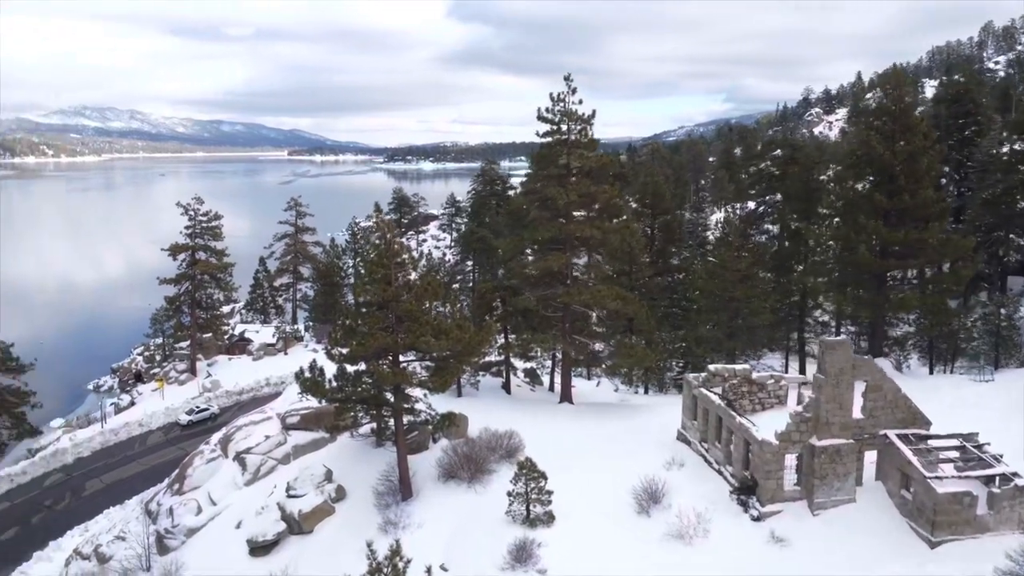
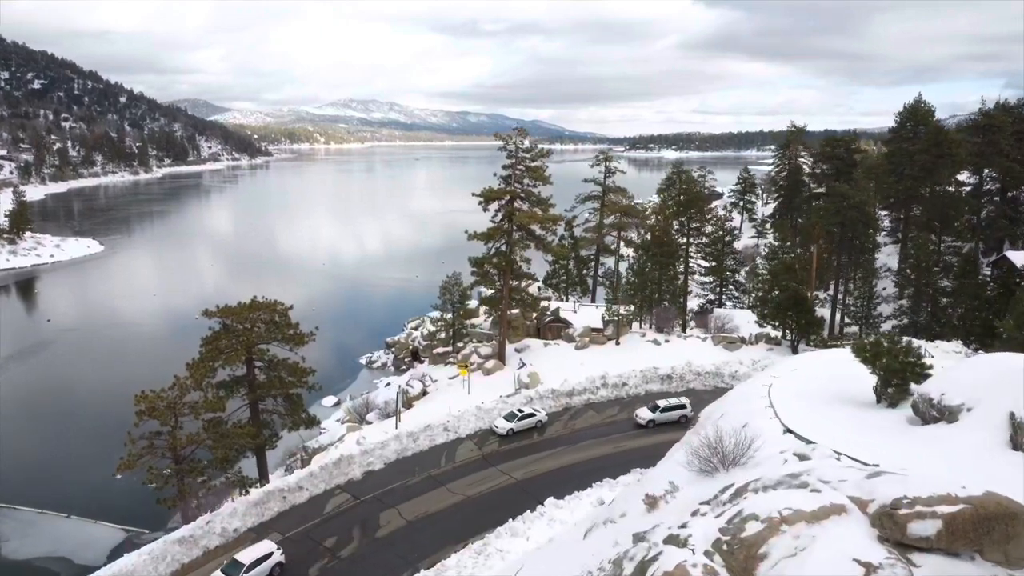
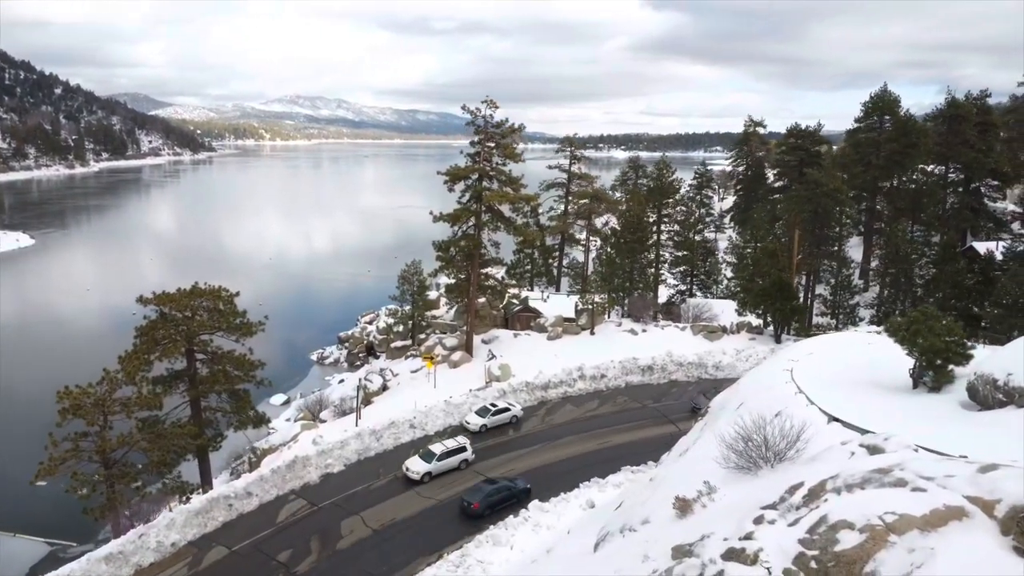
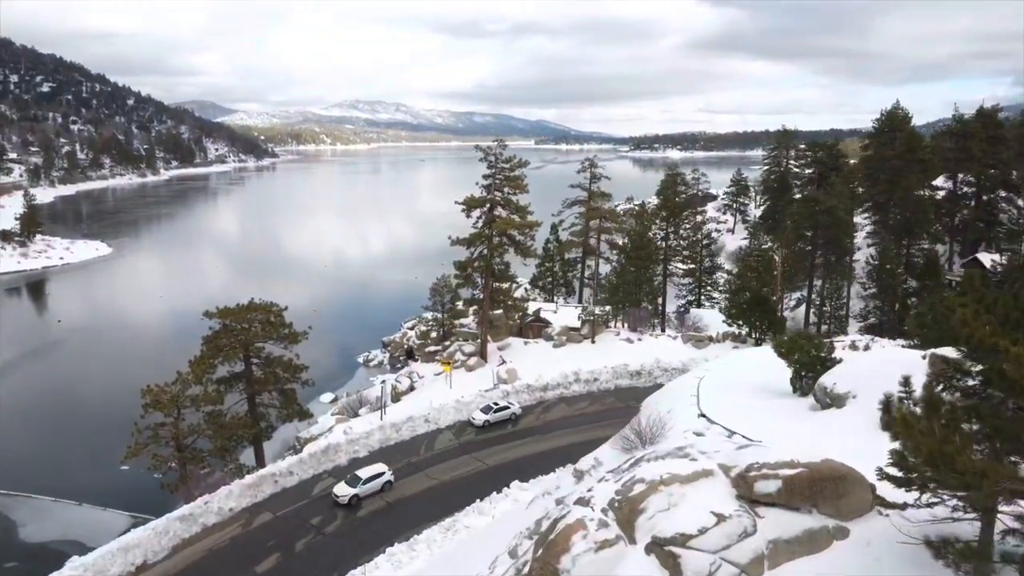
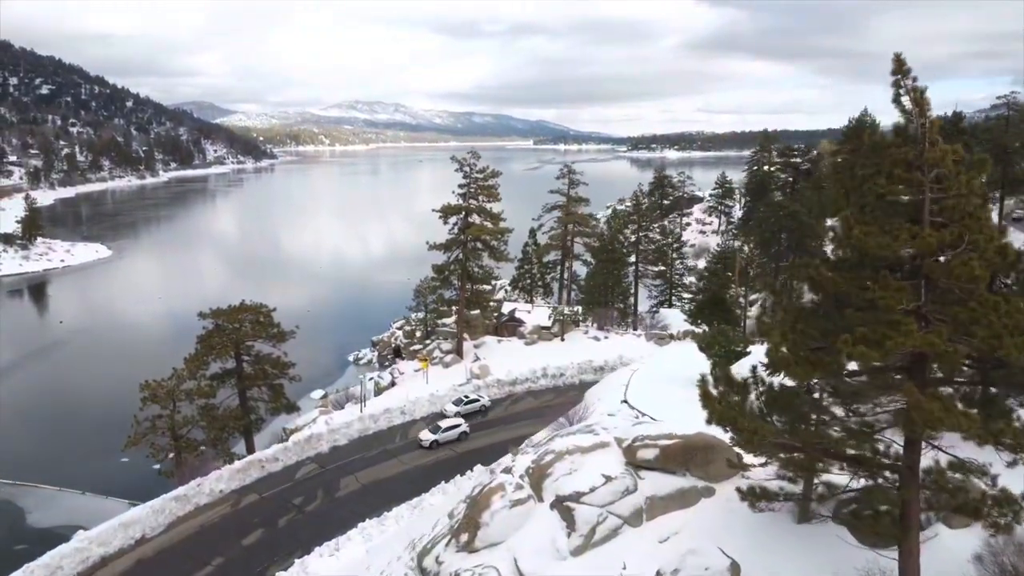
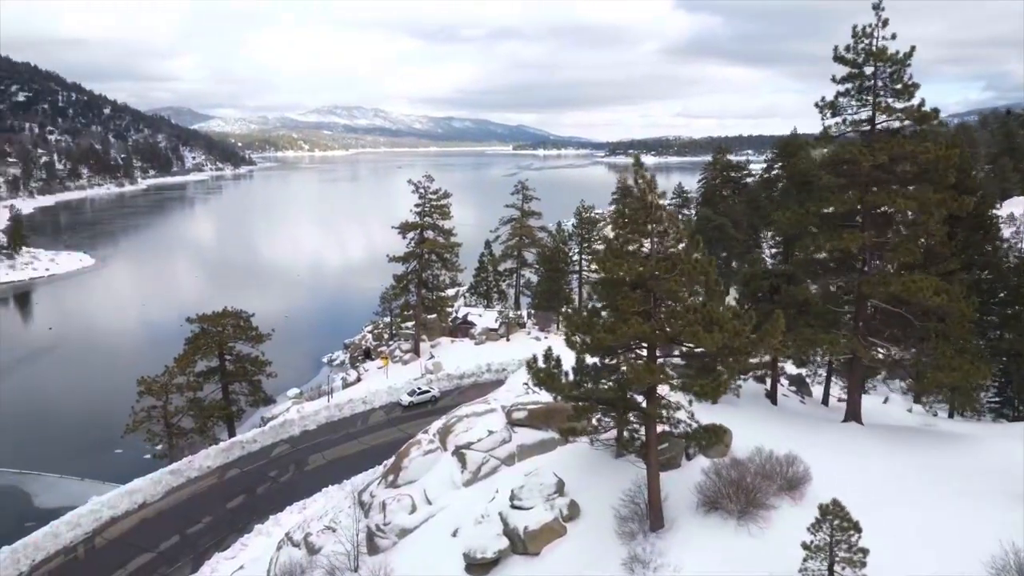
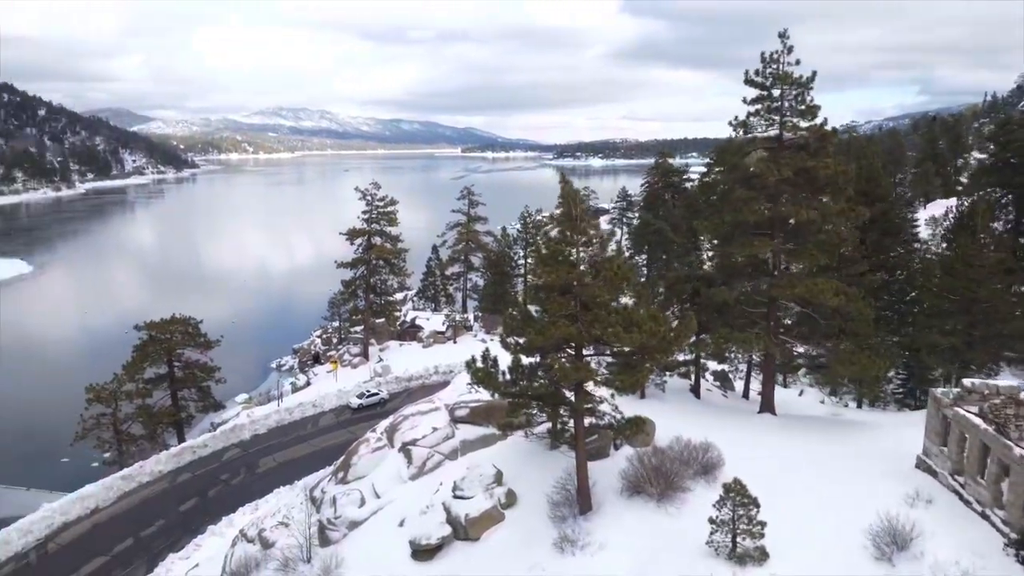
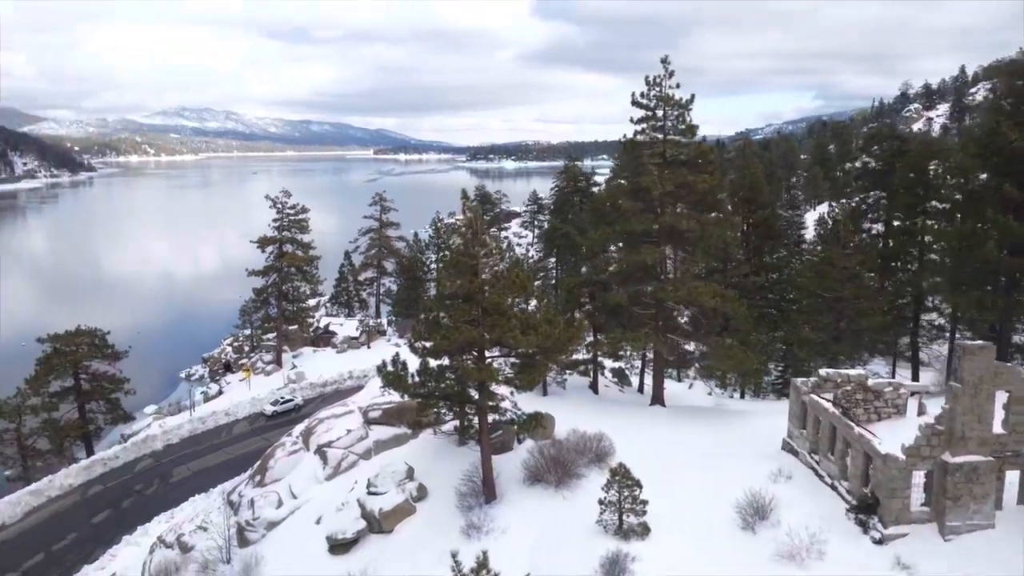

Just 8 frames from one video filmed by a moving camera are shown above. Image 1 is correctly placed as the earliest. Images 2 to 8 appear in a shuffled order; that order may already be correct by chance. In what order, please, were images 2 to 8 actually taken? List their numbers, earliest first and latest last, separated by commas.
8, 7, 6, 5, 4, 2, 3
